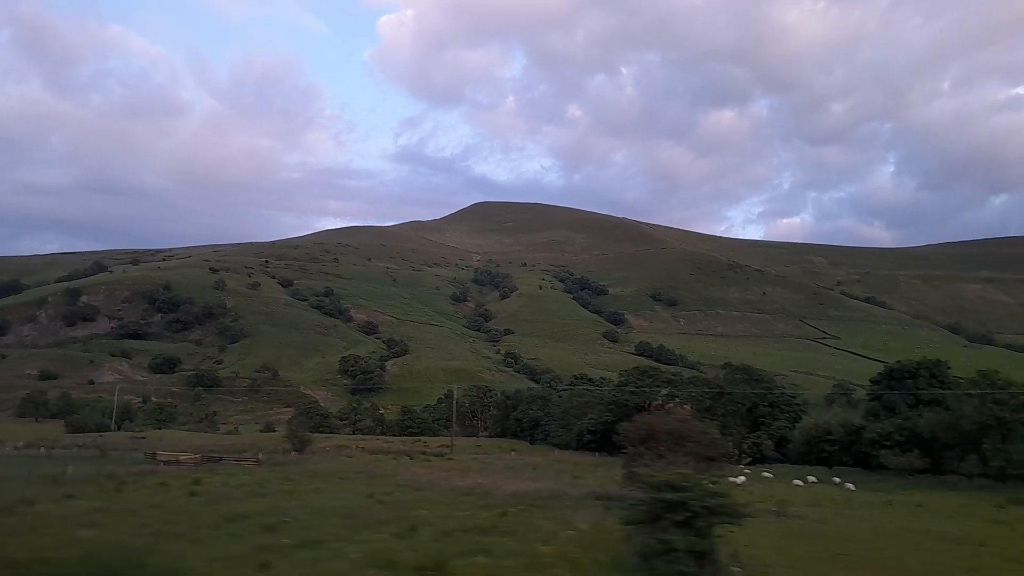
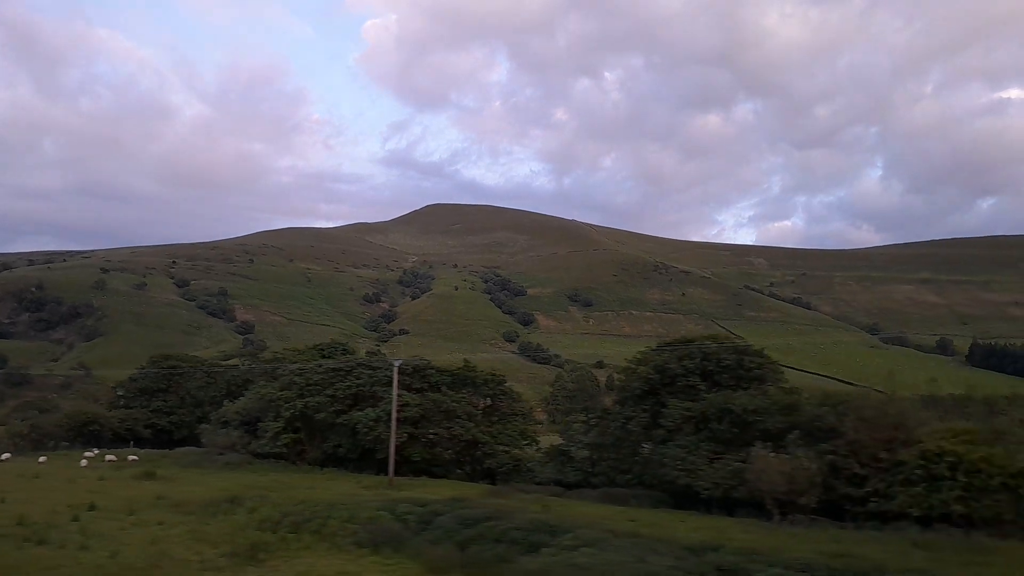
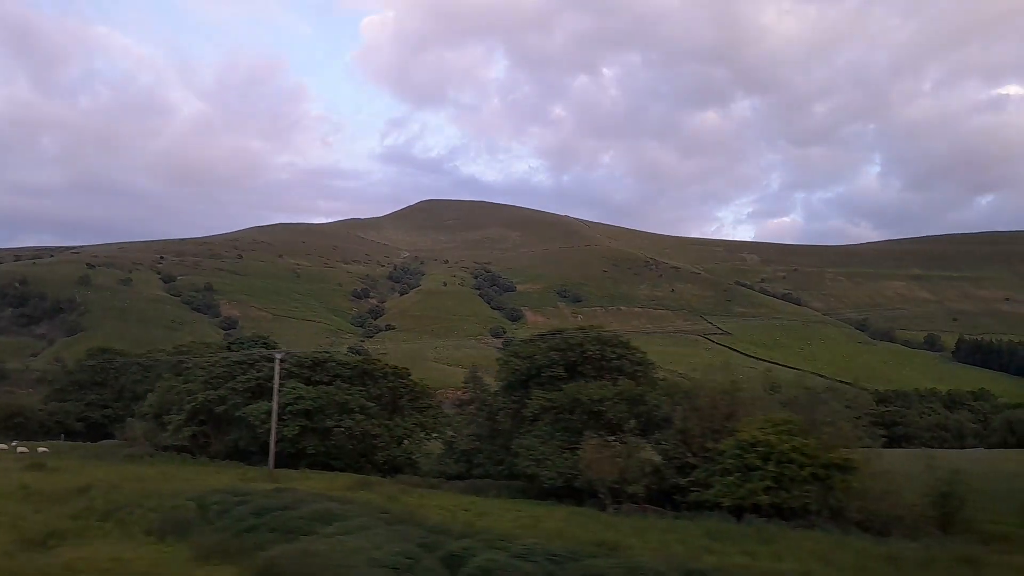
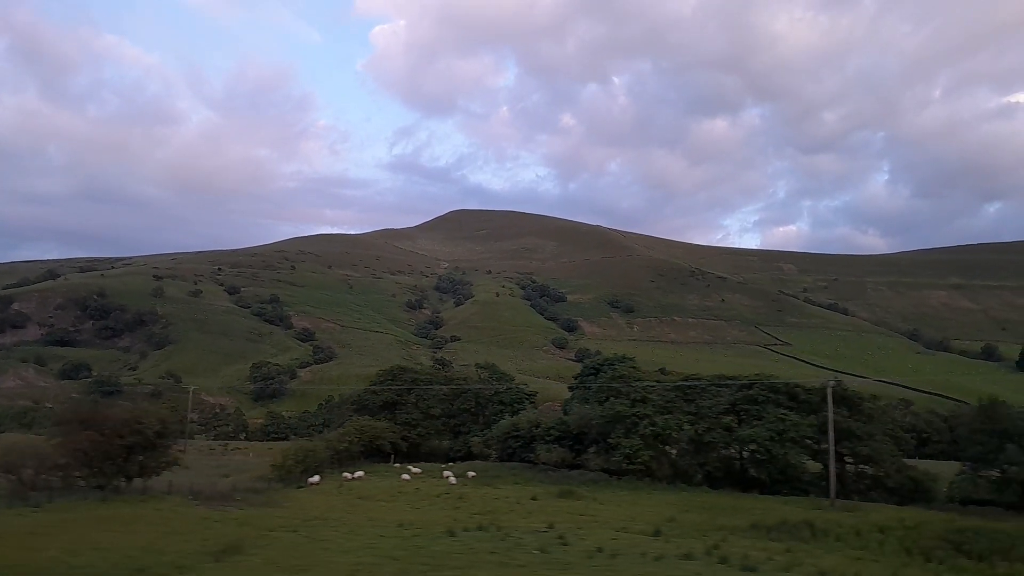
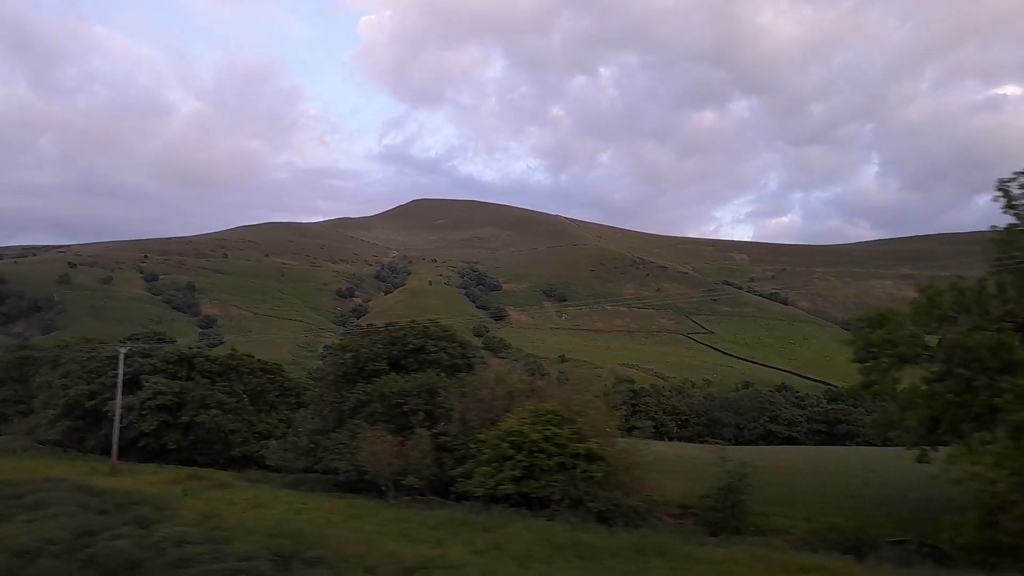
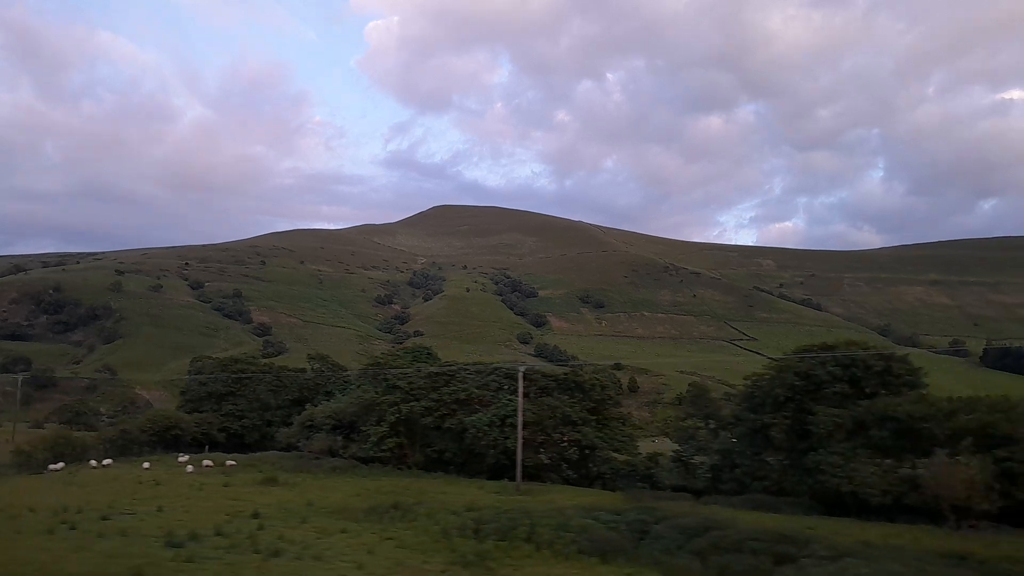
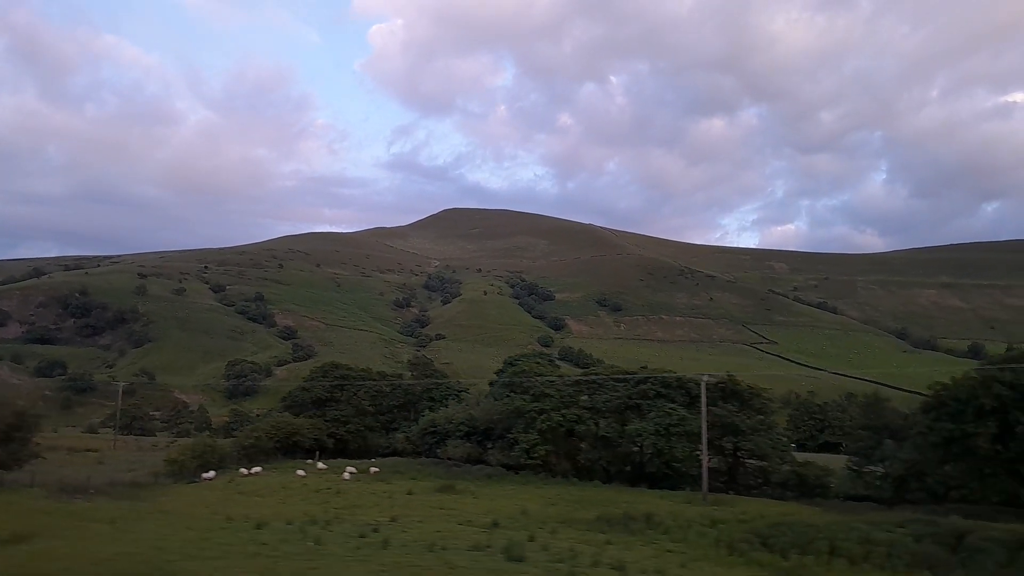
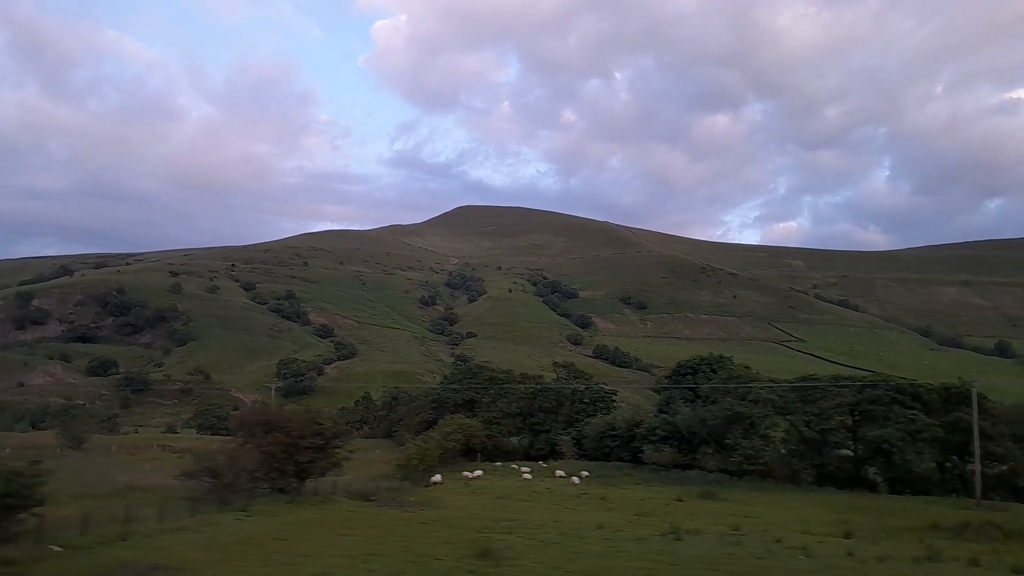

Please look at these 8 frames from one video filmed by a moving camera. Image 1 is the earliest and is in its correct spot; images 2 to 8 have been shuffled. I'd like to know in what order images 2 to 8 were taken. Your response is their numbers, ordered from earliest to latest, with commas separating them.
8, 4, 7, 6, 2, 3, 5
